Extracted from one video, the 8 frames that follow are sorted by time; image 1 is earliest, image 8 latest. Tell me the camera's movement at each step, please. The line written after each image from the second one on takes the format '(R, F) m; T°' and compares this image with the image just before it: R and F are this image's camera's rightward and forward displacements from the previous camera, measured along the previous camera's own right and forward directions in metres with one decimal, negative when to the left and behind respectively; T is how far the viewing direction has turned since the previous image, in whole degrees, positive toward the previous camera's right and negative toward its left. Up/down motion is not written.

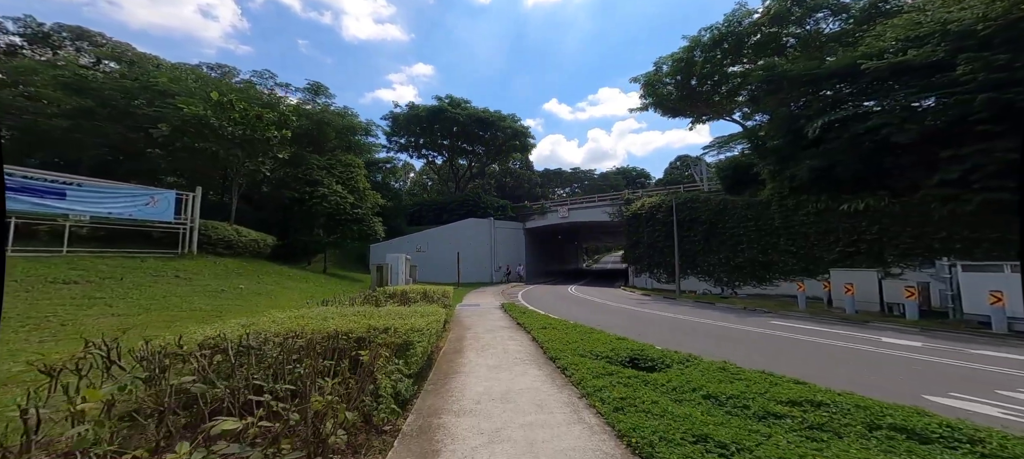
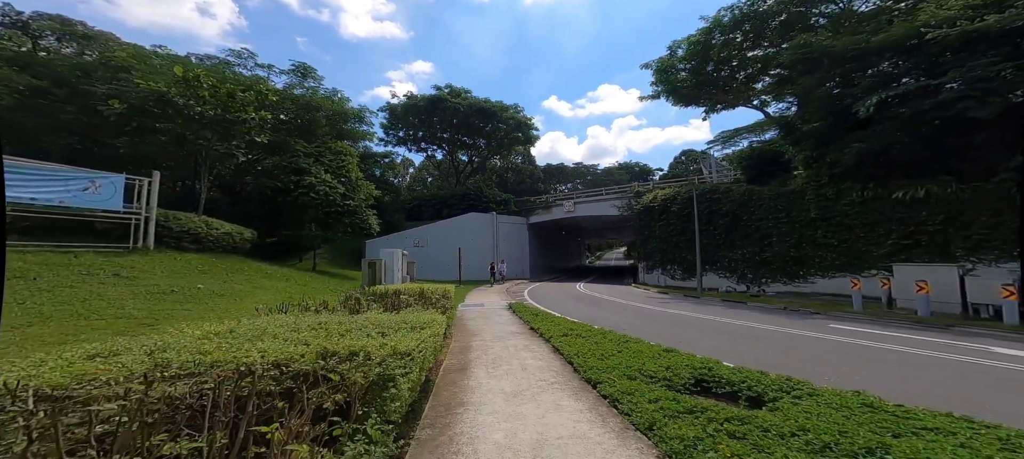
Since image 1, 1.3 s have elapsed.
(-0.4, +2.2) m; 0°
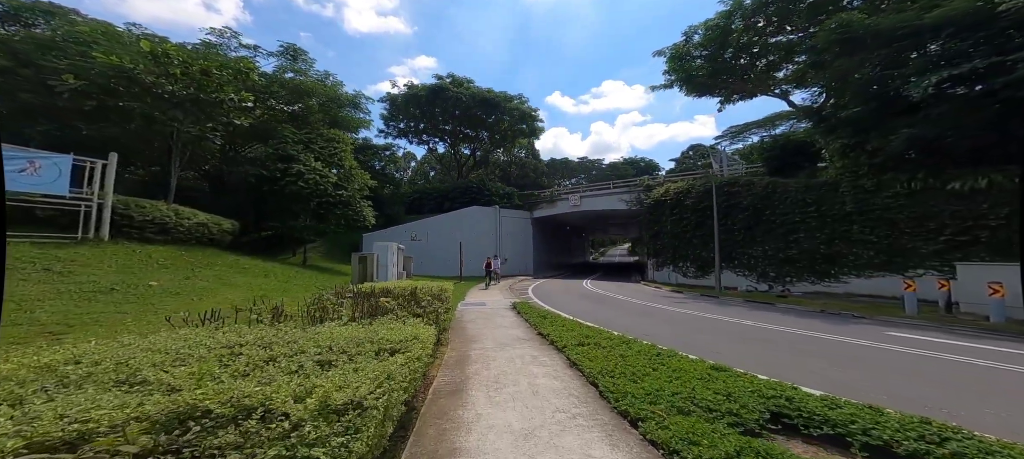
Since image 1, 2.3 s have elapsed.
(-0.1, +1.6) m; 0°
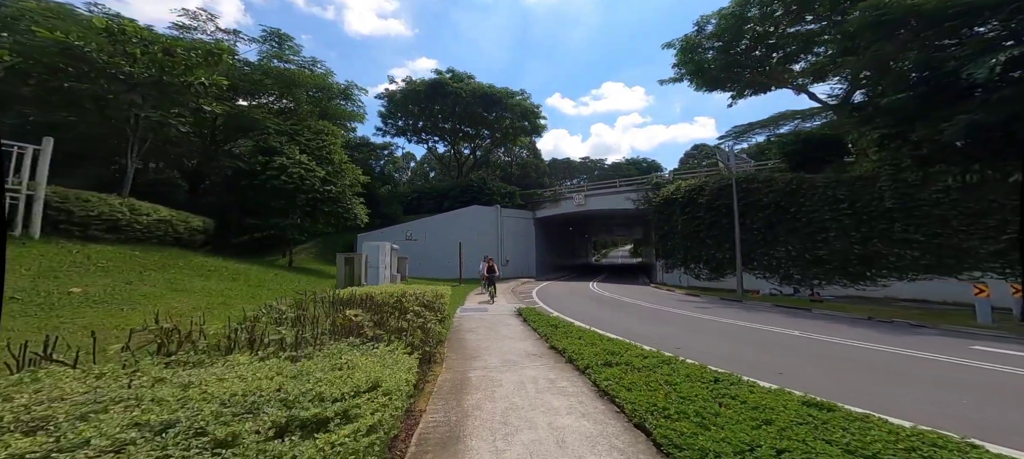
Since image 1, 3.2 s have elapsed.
(-0.2, +1.7) m; 0°
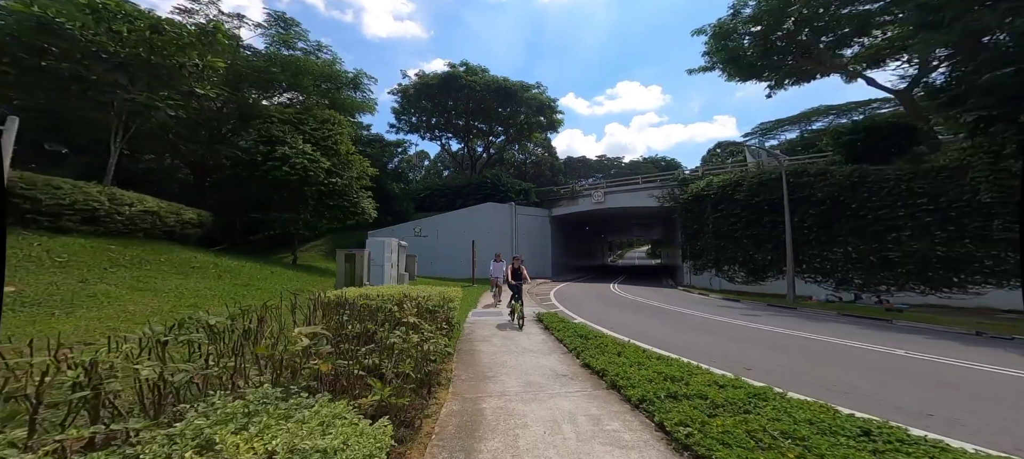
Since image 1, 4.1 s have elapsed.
(-0.2, +1.7) m; -2°
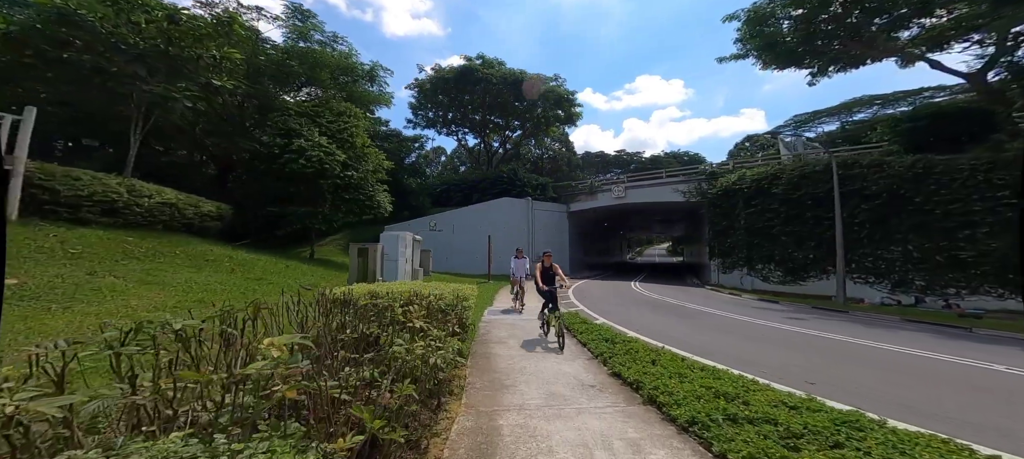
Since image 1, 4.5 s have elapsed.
(-0.1, +0.7) m; -3°
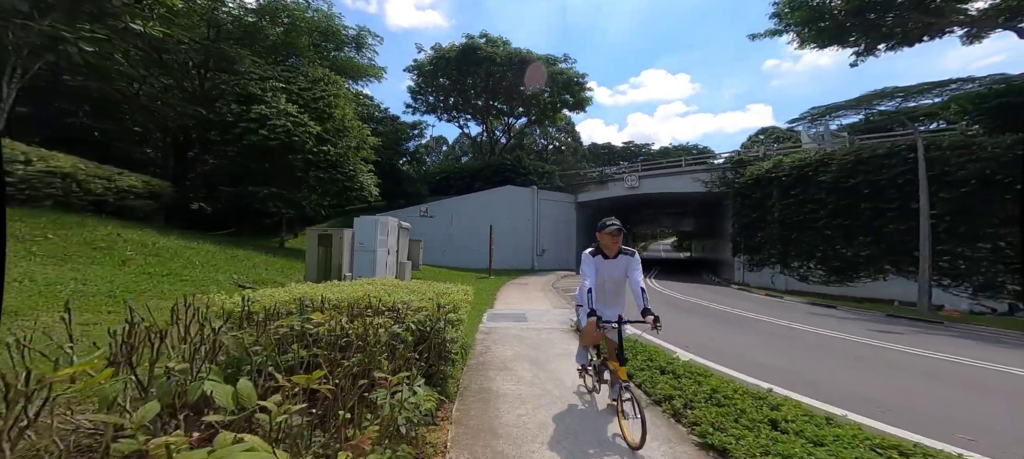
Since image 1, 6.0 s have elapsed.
(-0.1, +2.8) m; 0°
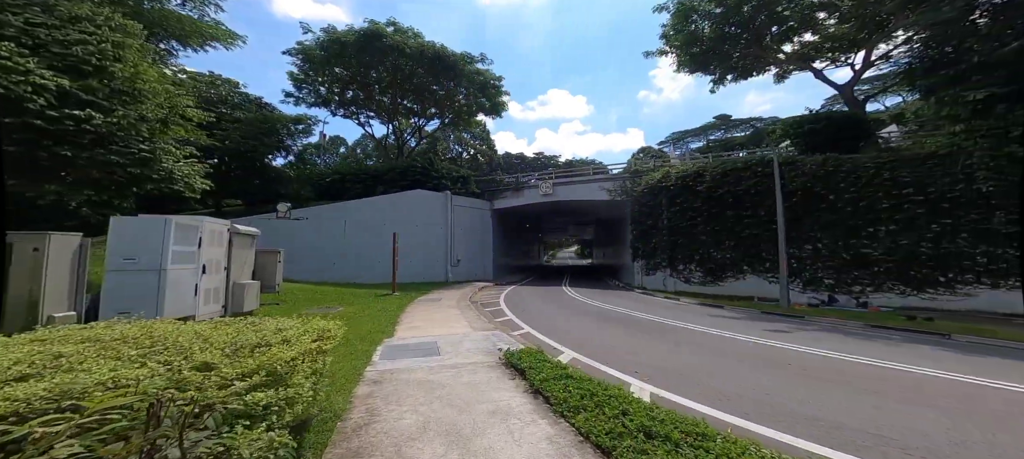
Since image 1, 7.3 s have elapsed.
(+0.2, +2.7) m; +13°
